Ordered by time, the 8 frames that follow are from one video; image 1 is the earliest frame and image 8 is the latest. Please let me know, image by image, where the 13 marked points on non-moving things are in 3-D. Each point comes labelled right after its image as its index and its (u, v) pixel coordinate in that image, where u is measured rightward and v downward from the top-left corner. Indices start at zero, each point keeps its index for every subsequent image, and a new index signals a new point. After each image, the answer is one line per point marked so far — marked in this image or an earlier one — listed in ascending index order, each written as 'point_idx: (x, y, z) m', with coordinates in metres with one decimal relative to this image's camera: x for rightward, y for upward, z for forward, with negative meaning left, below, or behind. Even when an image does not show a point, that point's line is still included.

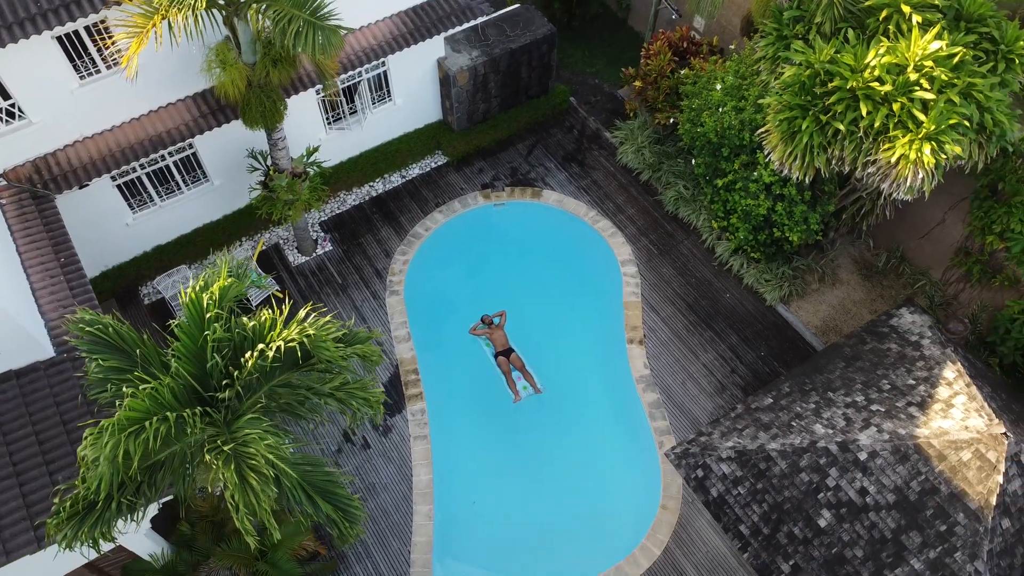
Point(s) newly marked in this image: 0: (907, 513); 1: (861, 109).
0: (+5.2, -3.0, +10.7) m
1: (+5.4, +2.7, +12.4) m
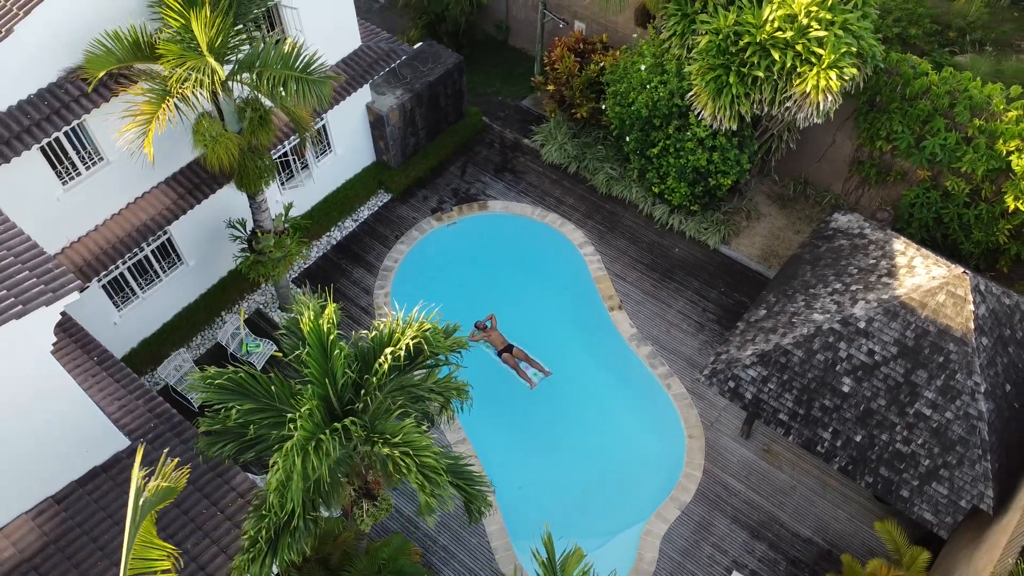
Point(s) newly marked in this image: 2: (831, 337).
0: (+6.4, -1.1, +13.1) m
1: (+4.9, +4.3, +15.0) m
2: (+5.4, -0.8, +13.7) m
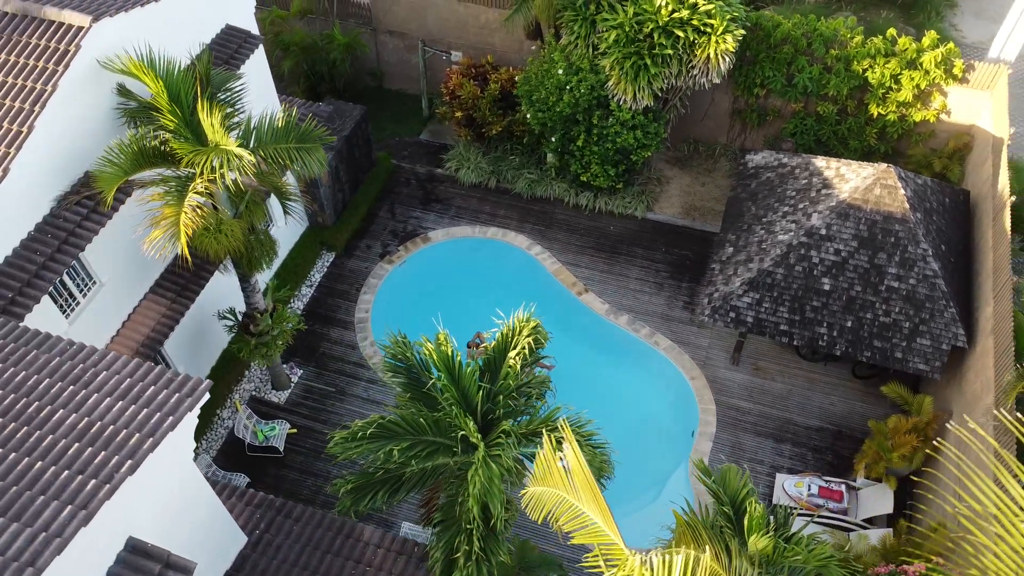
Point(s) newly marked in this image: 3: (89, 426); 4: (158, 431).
0: (+6.9, +0.8, +15.8) m
1: (+3.5, +5.4, +17.3) m
2: (+5.7, +0.8, +16.1) m
3: (-5.0, -1.6, +9.5) m
4: (-4.2, -1.7, +9.5) m
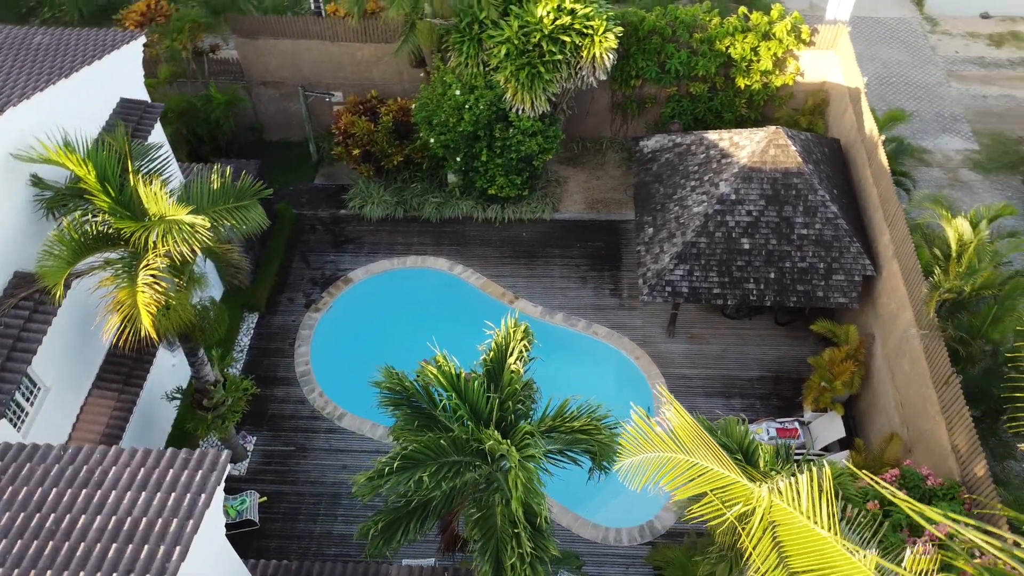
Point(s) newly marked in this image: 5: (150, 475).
0: (+5.6, +1.8, +17.3) m
1: (+1.1, +5.6, +18.3) m
2: (+4.4, +1.5, +17.4) m
3: (-4.4, -2.6, +9.1) m
4: (-3.6, -2.5, +9.2) m
5: (-4.3, -2.2, +9.7) m
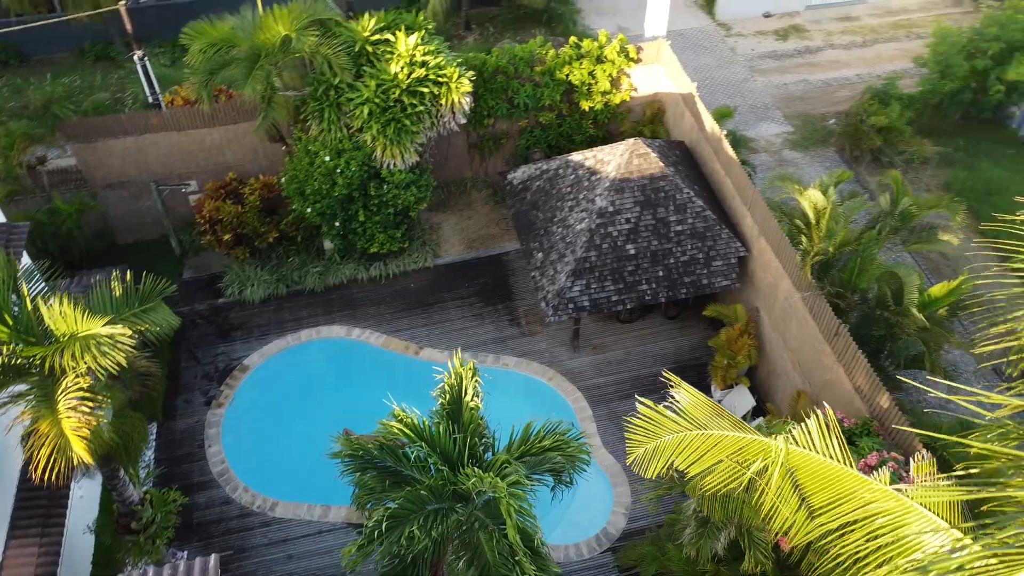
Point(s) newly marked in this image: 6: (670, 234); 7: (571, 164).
0: (+3.1, +1.9, +18.6) m
1: (-2.2, +4.5, +18.9) m
2: (+2.0, +1.3, +18.5) m
3: (-4.1, -3.9, +8.5) m
4: (-3.4, -3.6, +8.8) m
5: (-4.2, -3.5, +9.1) m
6: (+3.6, +1.2, +18.6) m
7: (+1.4, +3.0, +20.0) m
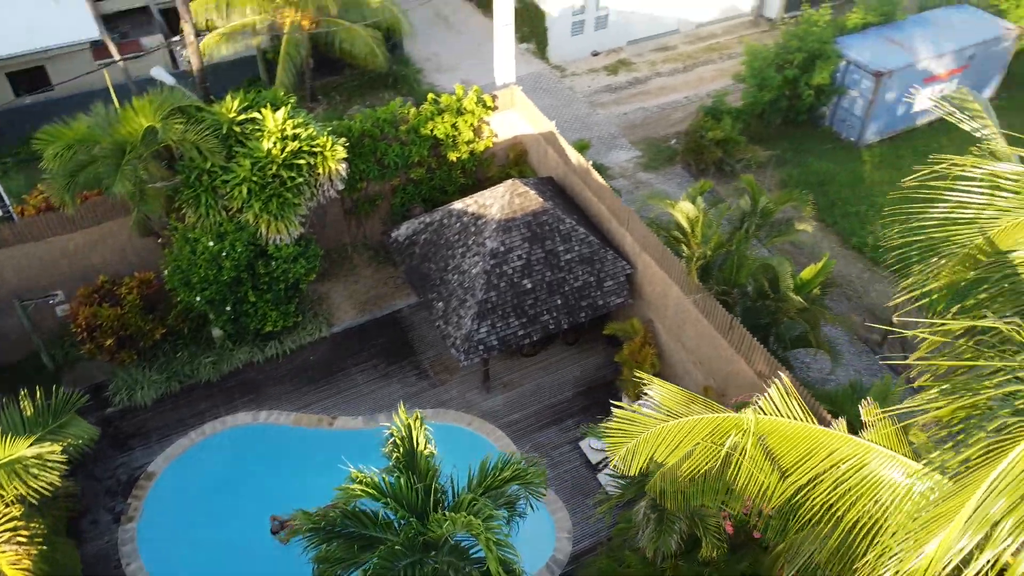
0: (+0.6, +1.1, +19.5) m
1: (-5.1, +2.9, +19.0) m
2: (-0.4, +0.4, +19.2) m
3: (-3.7, -4.9, +8.0) m
4: (-3.1, -4.5, +8.4) m
5: (-4.0, -4.6, +8.6) m
6: (+1.2, +0.6, +19.5) m
7: (-1.5, +1.9, +20.6) m
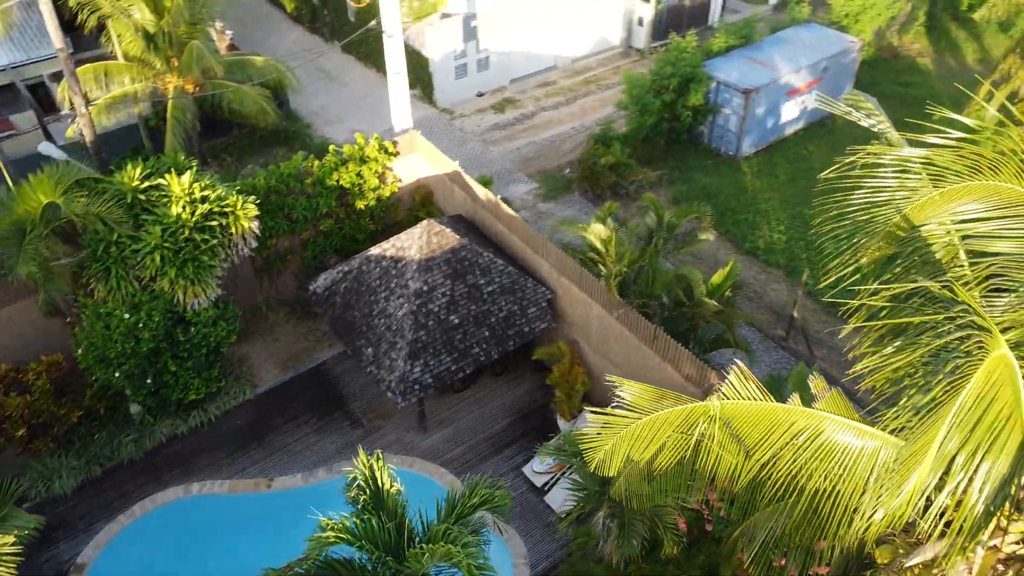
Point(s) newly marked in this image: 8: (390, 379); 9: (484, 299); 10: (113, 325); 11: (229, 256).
0: (-1.4, +0.3, +19.9) m
1: (-7.0, +1.4, +18.7) m
2: (-2.2, -0.5, +19.4) m
3: (-3.4, -5.5, +7.7) m
4: (-2.9, -5.1, +8.2) m
5: (-3.8, -5.3, +8.3) m
6: (-0.7, -0.2, +20.0) m
7: (-3.6, +0.7, +20.8) m
8: (-2.8, -2.1, +18.9) m
9: (-0.7, -0.3, +20.0) m
10: (-8.9, -0.8, +18.1) m
11: (-6.7, +0.8, +19.3) m
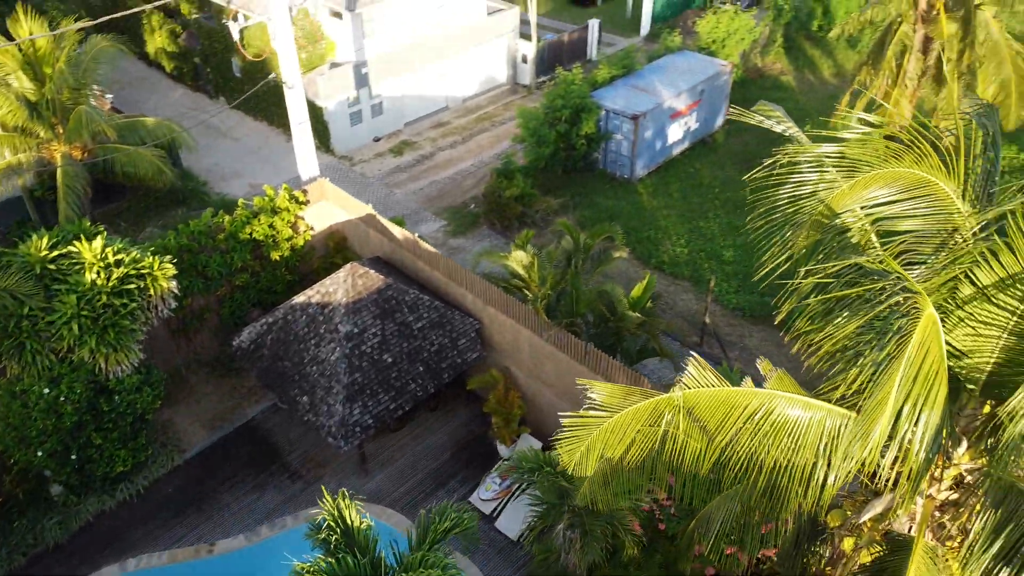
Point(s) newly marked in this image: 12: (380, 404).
0: (-3.1, -0.7, +20.1) m
1: (-8.7, -0.1, +18.2) m
2: (-3.8, -1.5, +19.5) m
3: (-3.0, -5.9, +7.5) m
4: (-2.7, -5.5, +8.1) m
5: (-3.5, -5.8, +8.0) m
6: (-2.4, -1.1, +20.2) m
7: (-5.5, -0.5, +20.7) m
8: (-4.2, -3.1, +18.8) m
9: (-2.4, -1.2, +20.2) m
10: (-10.3, -2.4, +17.3) m
11: (-8.4, -0.7, +18.8) m
12: (-3.1, -2.7, +19.2) m
